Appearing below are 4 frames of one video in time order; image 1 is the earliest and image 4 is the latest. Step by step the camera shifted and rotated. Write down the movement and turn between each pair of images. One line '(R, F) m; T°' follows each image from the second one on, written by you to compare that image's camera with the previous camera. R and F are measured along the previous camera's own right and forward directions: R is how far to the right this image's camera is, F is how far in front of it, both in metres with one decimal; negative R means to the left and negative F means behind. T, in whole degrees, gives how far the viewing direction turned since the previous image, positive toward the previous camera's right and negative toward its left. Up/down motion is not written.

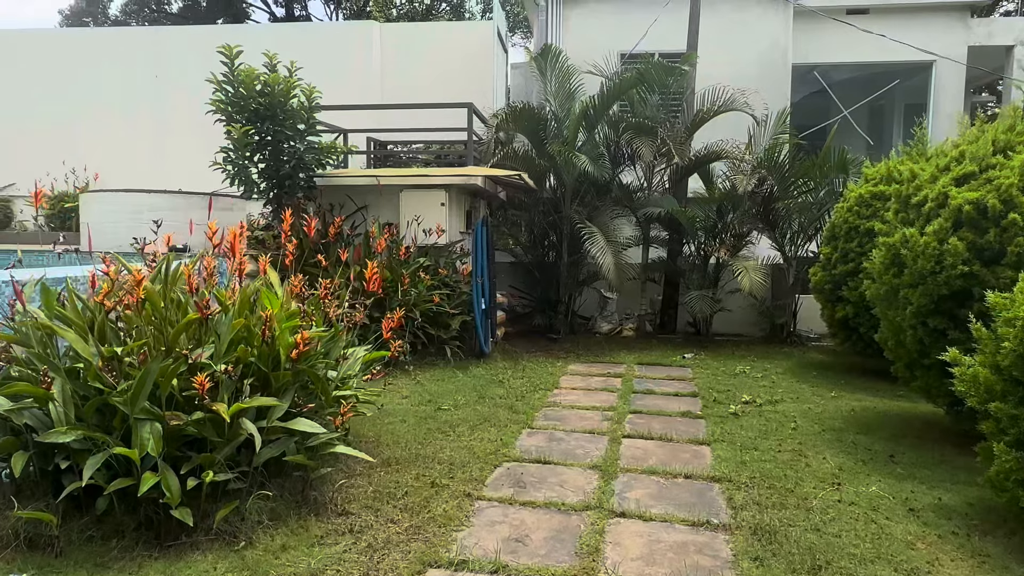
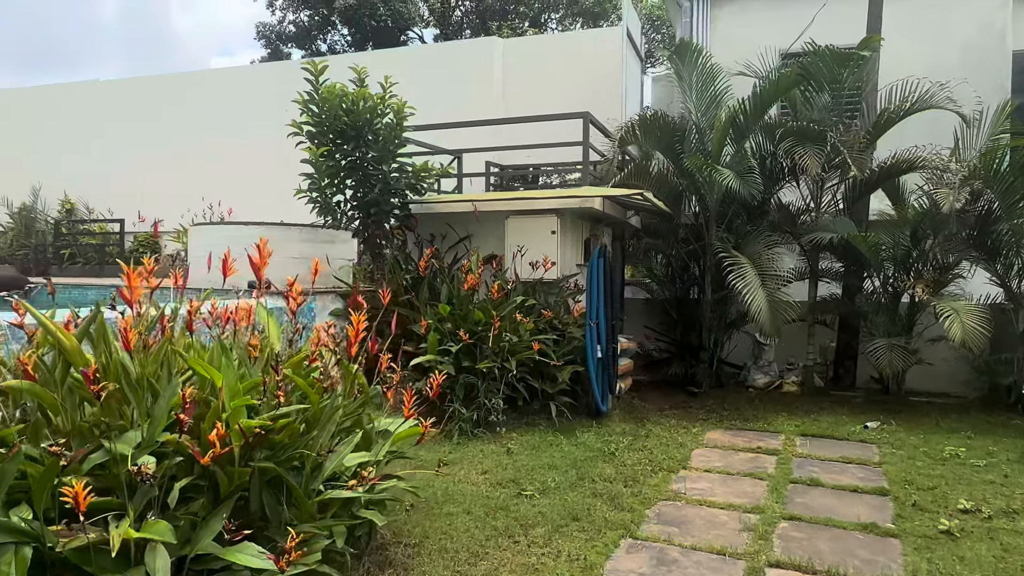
(+0.3, +1.1) m; -13°
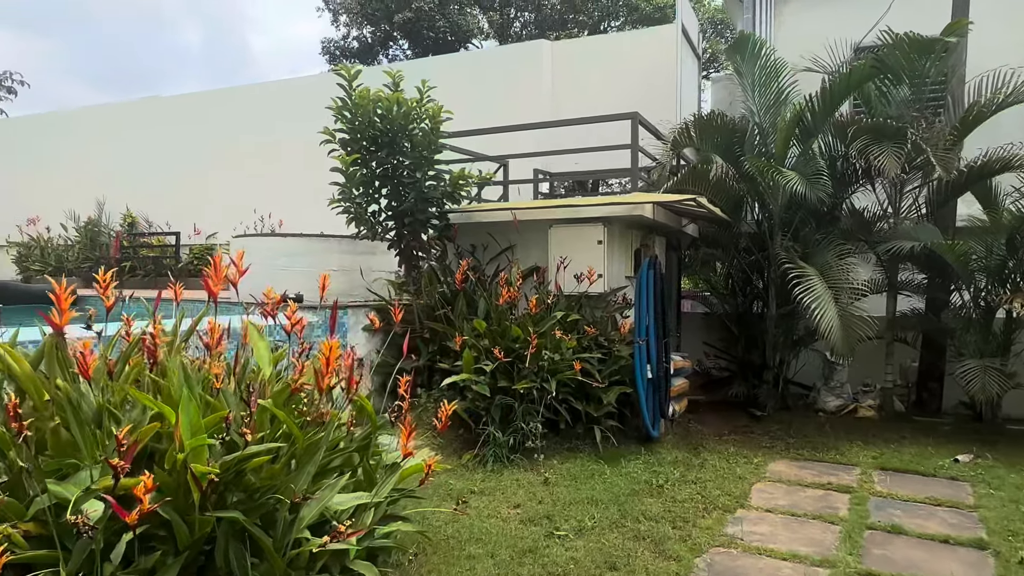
(+0.1, +0.4) m; -5°
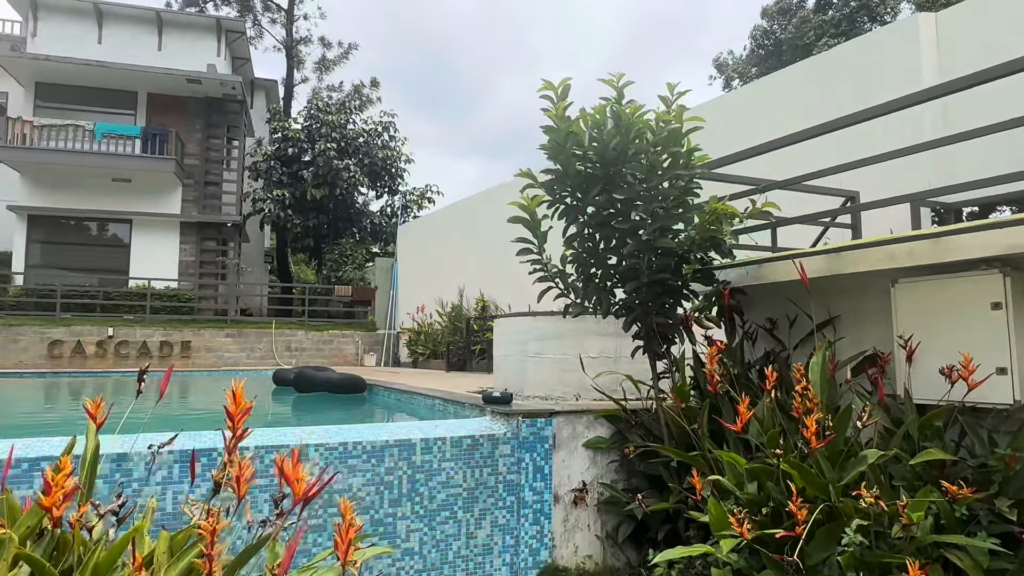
(+0.6, +1.9) m; -34°
